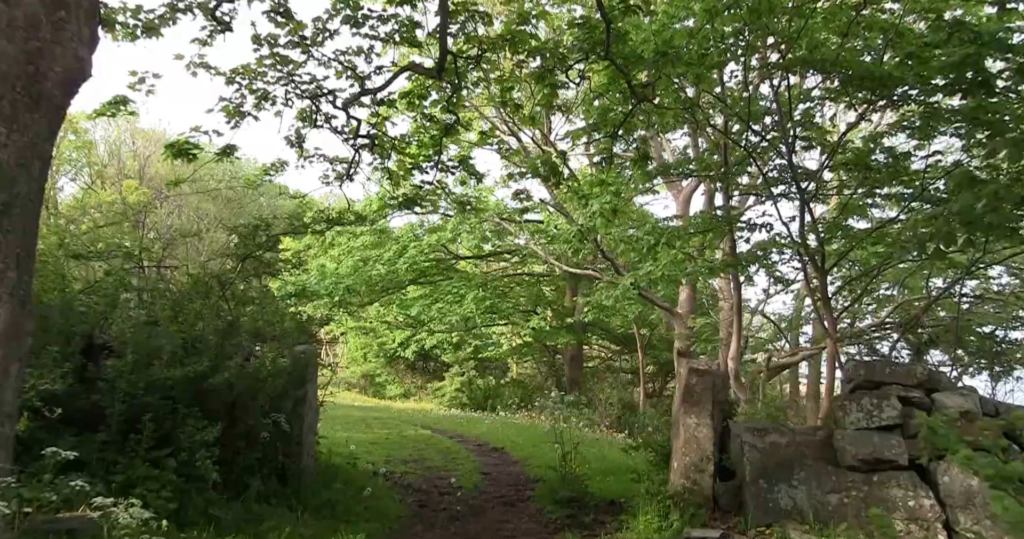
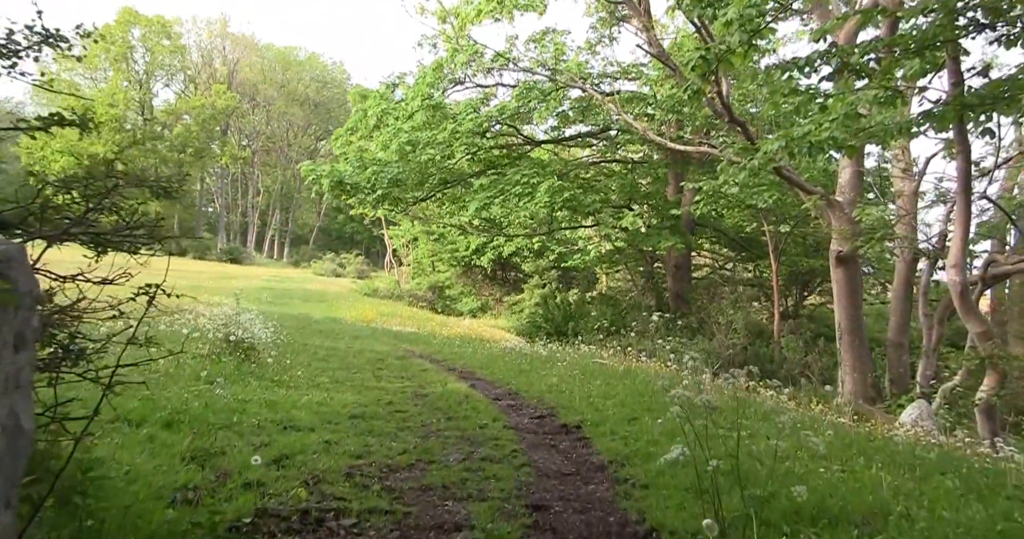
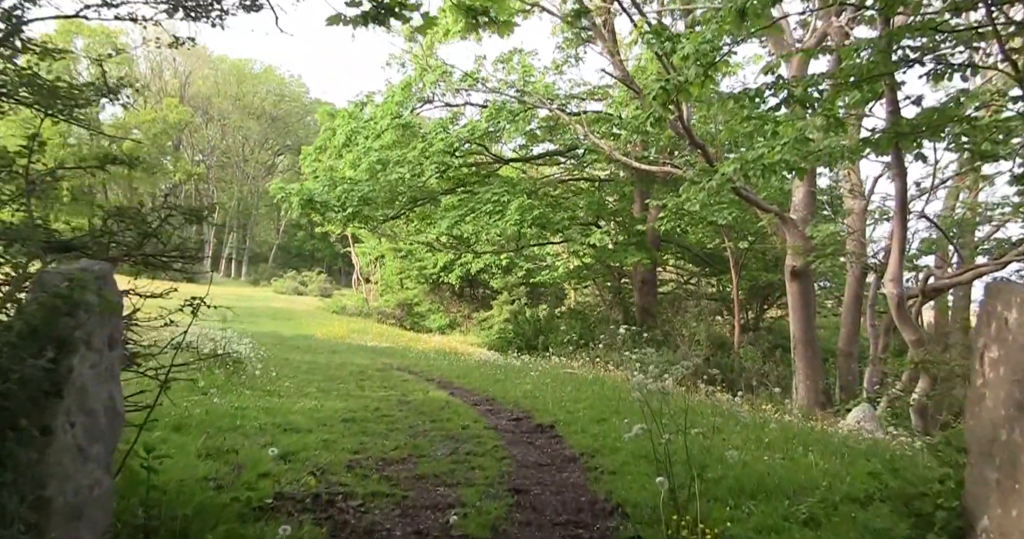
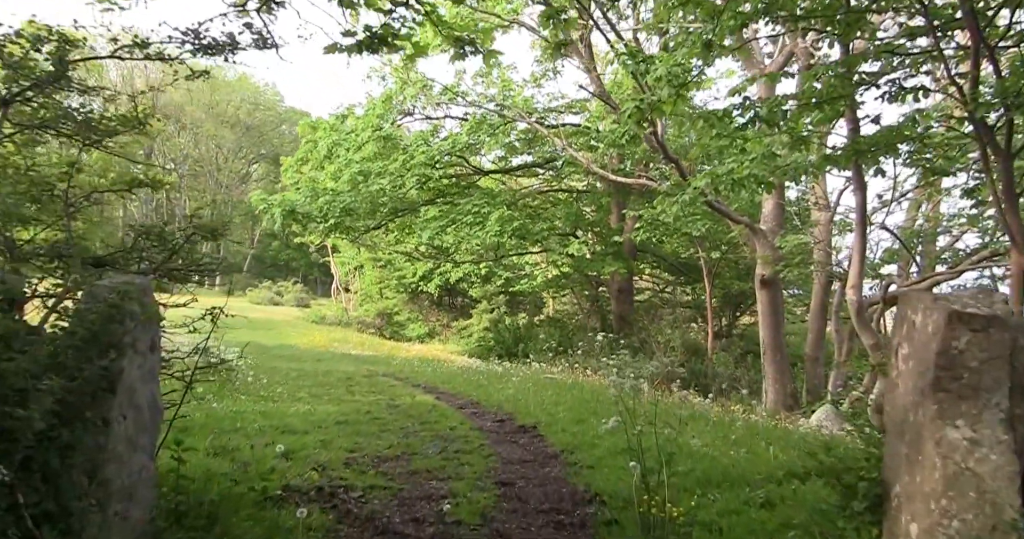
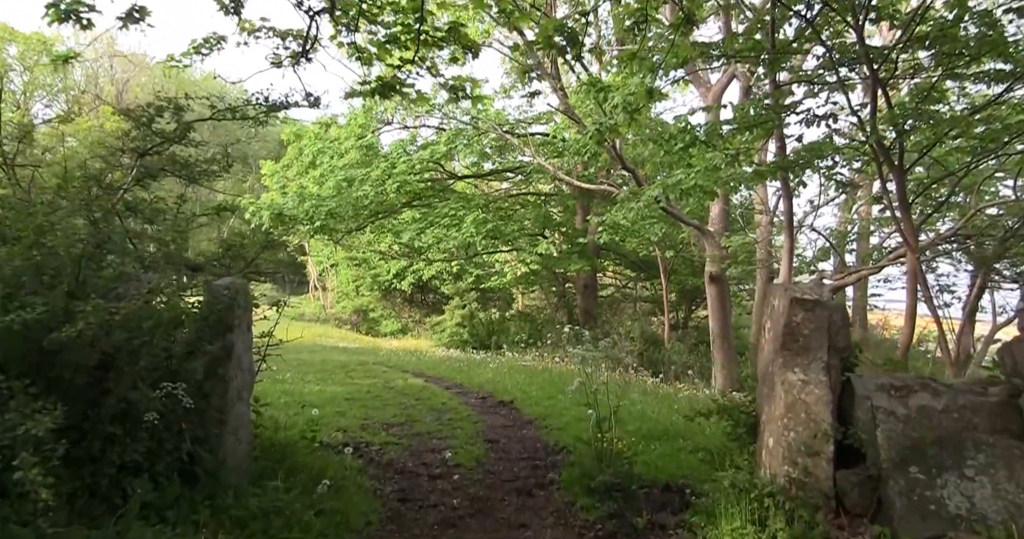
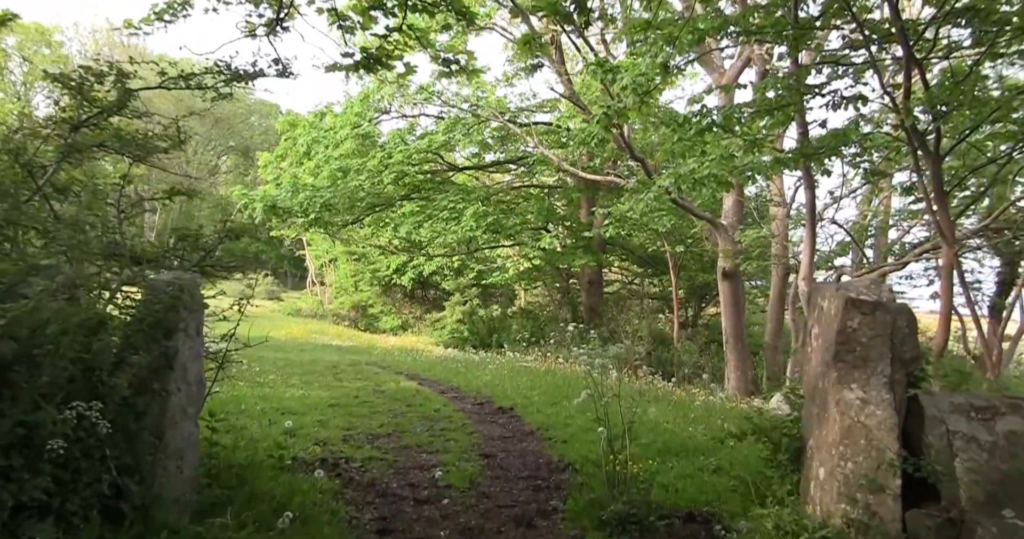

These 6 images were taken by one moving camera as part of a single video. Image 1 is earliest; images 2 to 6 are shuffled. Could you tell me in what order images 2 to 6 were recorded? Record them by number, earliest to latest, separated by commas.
5, 6, 4, 3, 2
